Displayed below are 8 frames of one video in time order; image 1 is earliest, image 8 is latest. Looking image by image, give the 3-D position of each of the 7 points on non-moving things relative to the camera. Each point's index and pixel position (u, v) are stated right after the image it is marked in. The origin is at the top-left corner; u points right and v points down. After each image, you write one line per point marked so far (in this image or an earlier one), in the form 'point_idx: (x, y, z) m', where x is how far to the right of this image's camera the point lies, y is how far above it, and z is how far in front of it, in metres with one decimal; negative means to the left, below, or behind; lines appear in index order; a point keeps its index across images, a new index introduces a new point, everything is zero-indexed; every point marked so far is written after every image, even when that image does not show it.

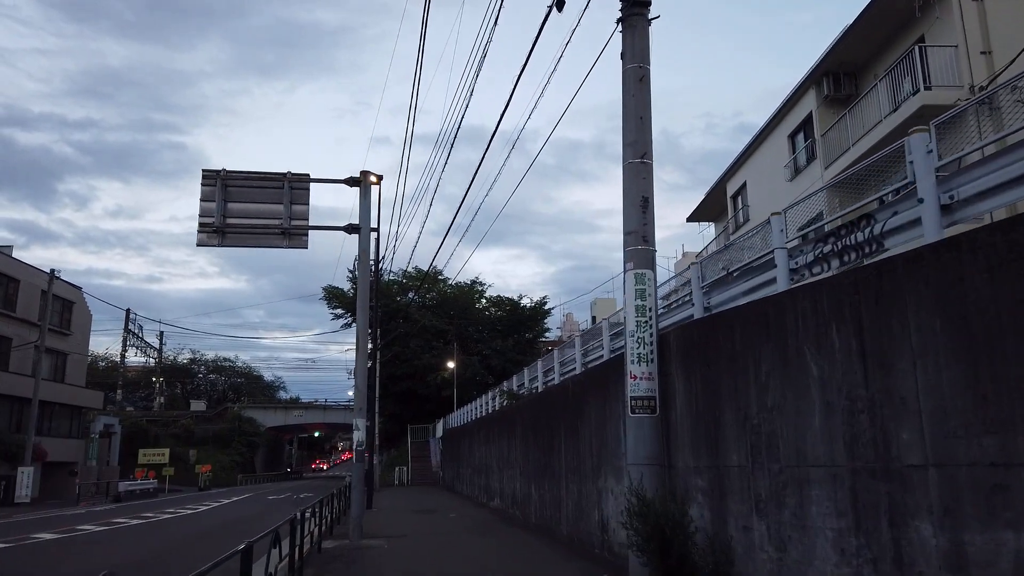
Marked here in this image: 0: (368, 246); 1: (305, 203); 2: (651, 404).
0: (-2.9, +0.9, +15.3) m
1: (-4.3, +1.8, +15.3) m
2: (+1.6, -1.3, +8.3) m
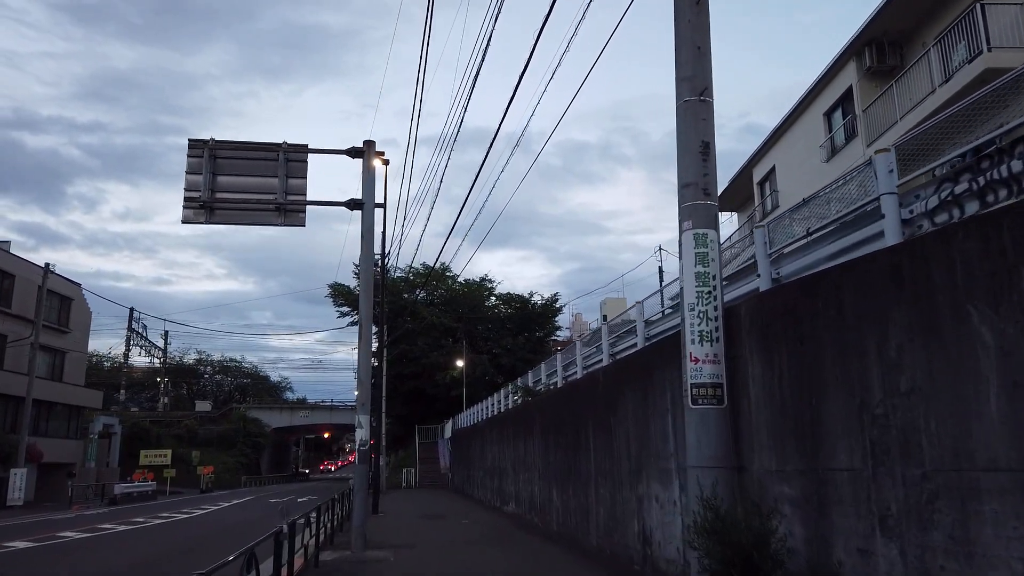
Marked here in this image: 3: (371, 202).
0: (-2.6, +1.2, +13.8) m
1: (-3.9, +2.1, +13.8) m
2: (+1.9, -0.9, +6.7) m
3: (-2.6, +1.6, +13.8) m
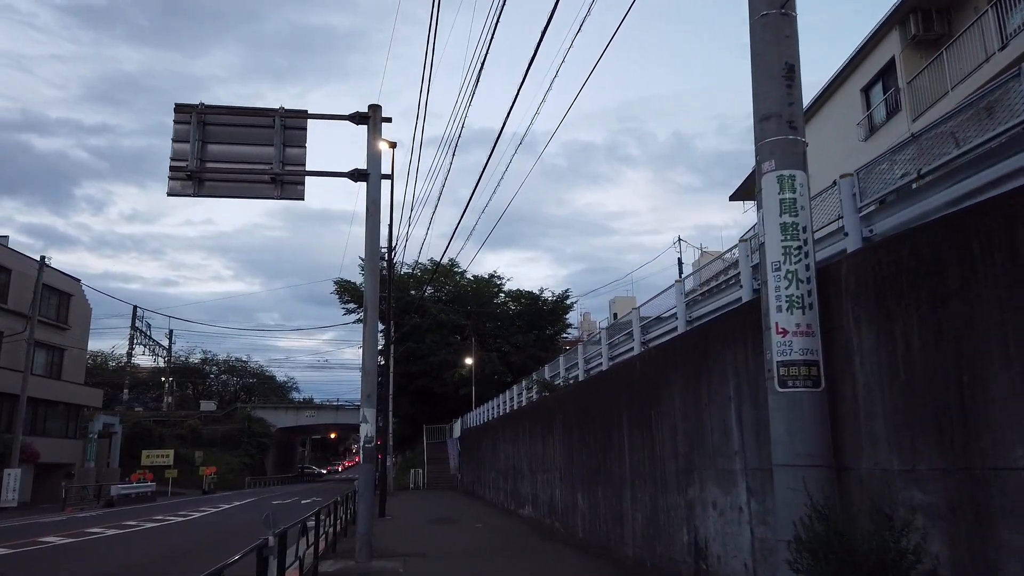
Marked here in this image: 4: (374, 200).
0: (-2.2, +1.5, +12.4) m
1: (-3.5, +2.4, +12.5) m
2: (+2.2, -0.6, +5.4) m
3: (-2.3, +1.9, +12.4) m
4: (-2.3, +1.5, +12.4) m
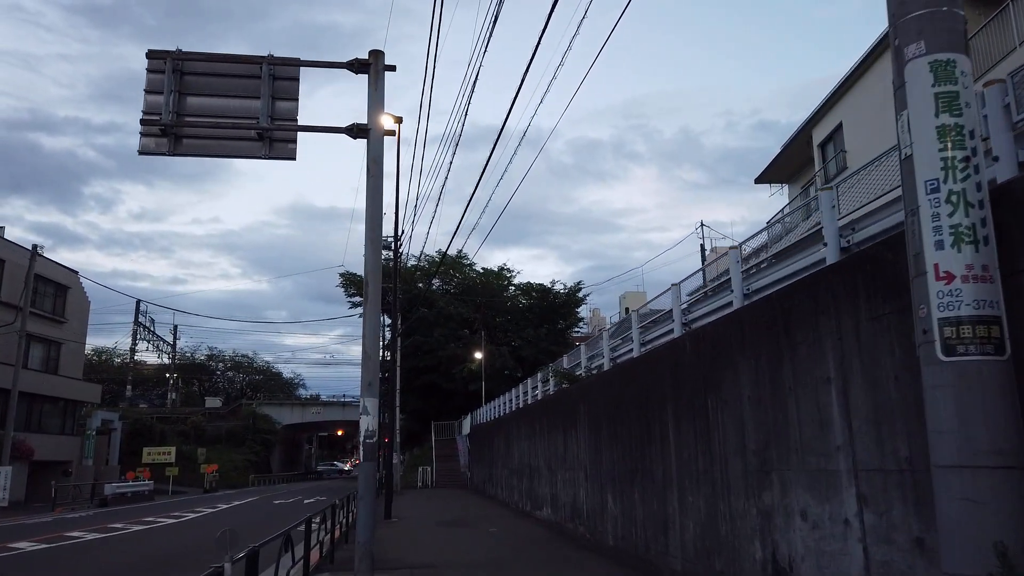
0: (-1.9, +1.9, +10.9) m
1: (-3.2, +2.8, +10.9) m
2: (+2.4, -0.2, +3.7) m
3: (-1.9, +2.3, +10.9) m
4: (-2.0, +1.9, +10.8) m
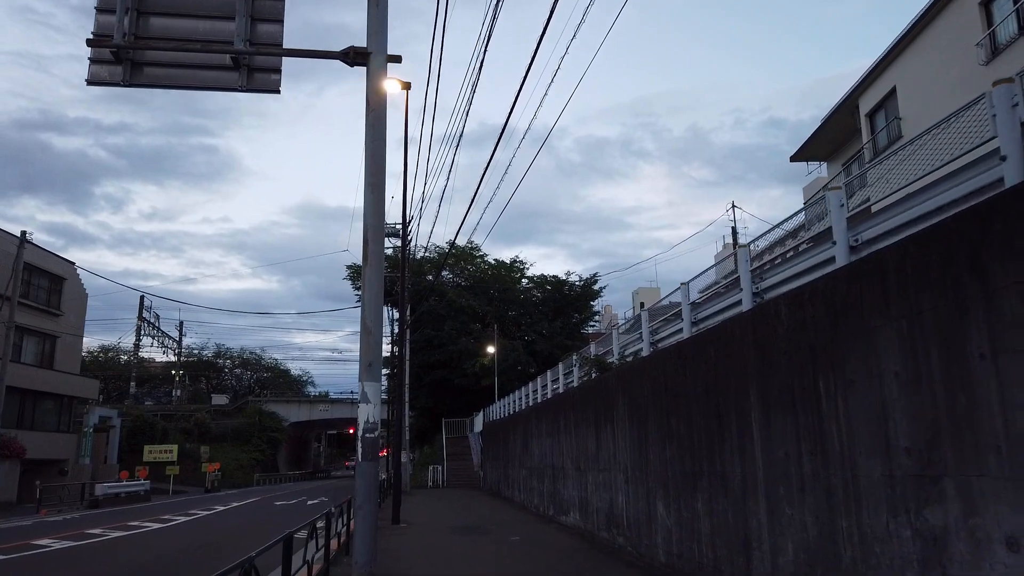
0: (-1.5, +2.4, +8.9) m
1: (-2.8, +3.2, +9.0) m
2: (+2.7, +0.2, +1.7) m
3: (-1.5, +2.8, +8.9) m
4: (-1.6, +2.3, +8.8) m
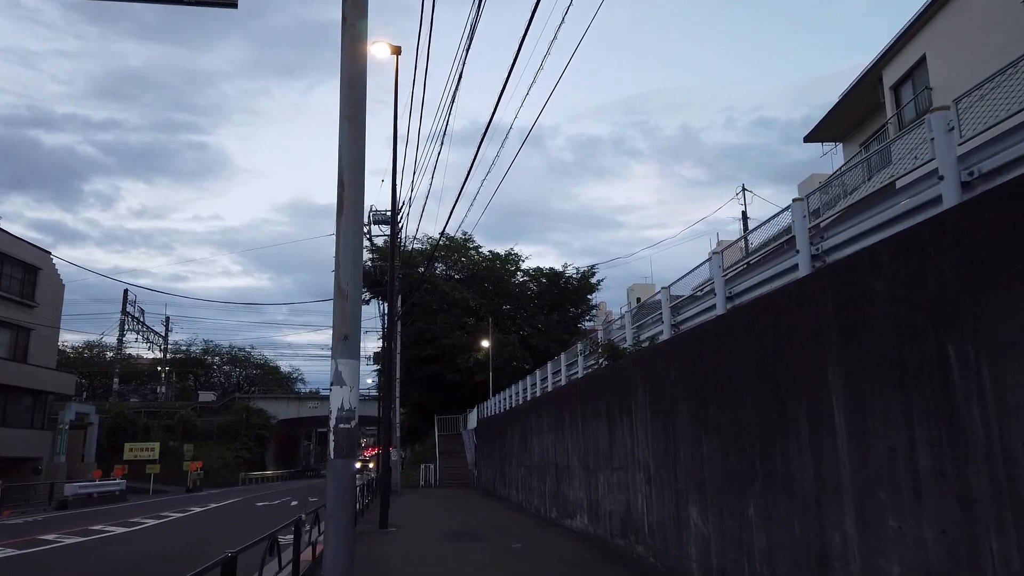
0: (-1.4, +2.8, +7.3) m
1: (-2.7, +3.6, +7.4) m
2: (+2.9, +0.6, +0.2) m
3: (-1.5, +3.2, +7.3) m
4: (-1.5, +2.7, +7.2) m
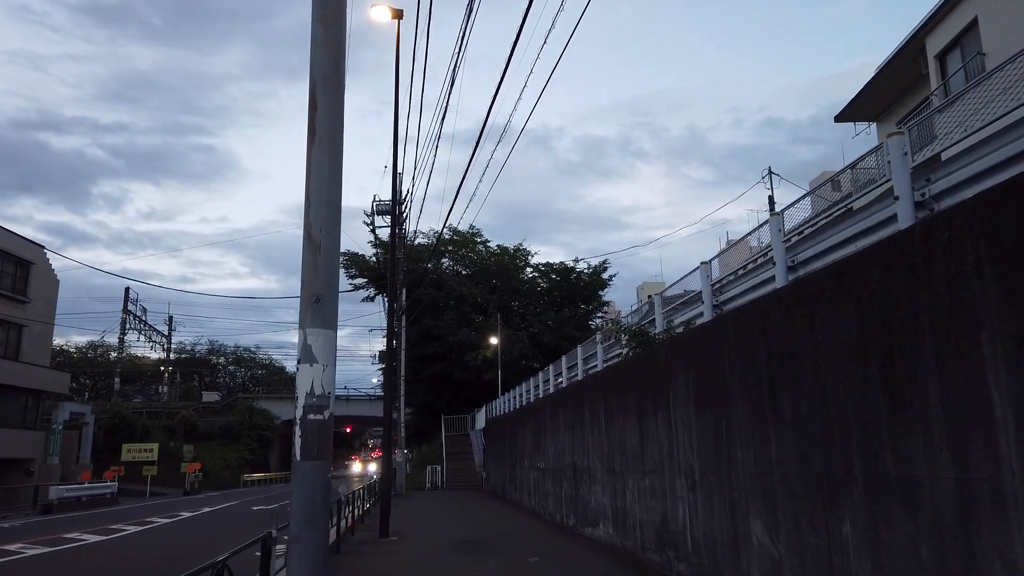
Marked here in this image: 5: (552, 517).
0: (-1.2, +3.1, +5.8) m
1: (-2.6, +4.0, +5.8) m
2: (+3.0, +1.0, -1.4) m
3: (-1.3, +3.5, +5.8) m
4: (-1.3, +3.1, +5.7) m
5: (+0.9, -5.1, +16.8) m
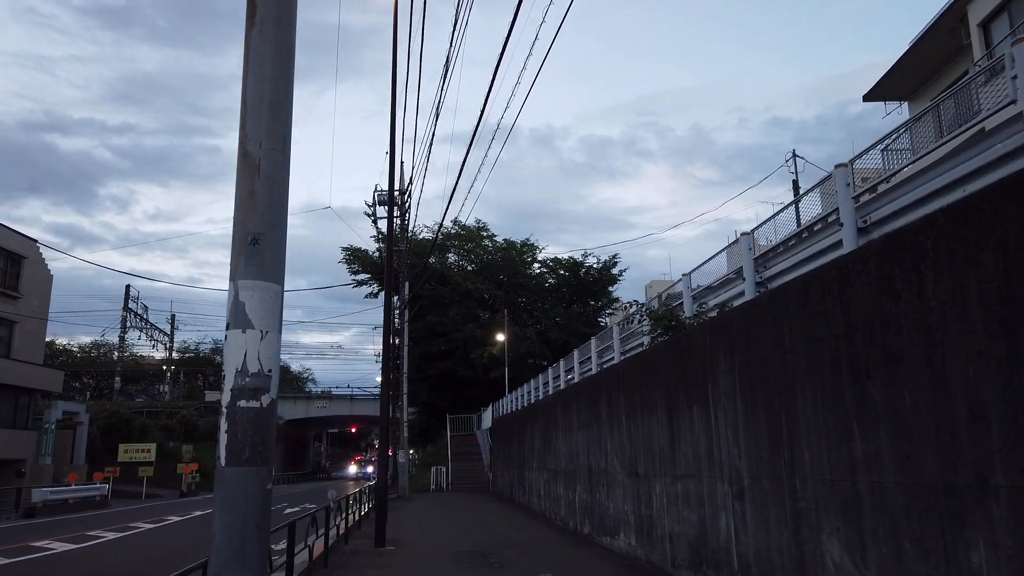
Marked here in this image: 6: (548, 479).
0: (-1.2, +3.4, +4.4) m
1: (-2.5, +4.3, +4.5) m
2: (+3.0, +1.2, -2.8) m
3: (-1.2, +3.8, +4.4) m
4: (-1.2, +3.4, +4.3) m
5: (+1.1, -4.8, +15.4) m
6: (+0.9, -4.4, +17.4) m
